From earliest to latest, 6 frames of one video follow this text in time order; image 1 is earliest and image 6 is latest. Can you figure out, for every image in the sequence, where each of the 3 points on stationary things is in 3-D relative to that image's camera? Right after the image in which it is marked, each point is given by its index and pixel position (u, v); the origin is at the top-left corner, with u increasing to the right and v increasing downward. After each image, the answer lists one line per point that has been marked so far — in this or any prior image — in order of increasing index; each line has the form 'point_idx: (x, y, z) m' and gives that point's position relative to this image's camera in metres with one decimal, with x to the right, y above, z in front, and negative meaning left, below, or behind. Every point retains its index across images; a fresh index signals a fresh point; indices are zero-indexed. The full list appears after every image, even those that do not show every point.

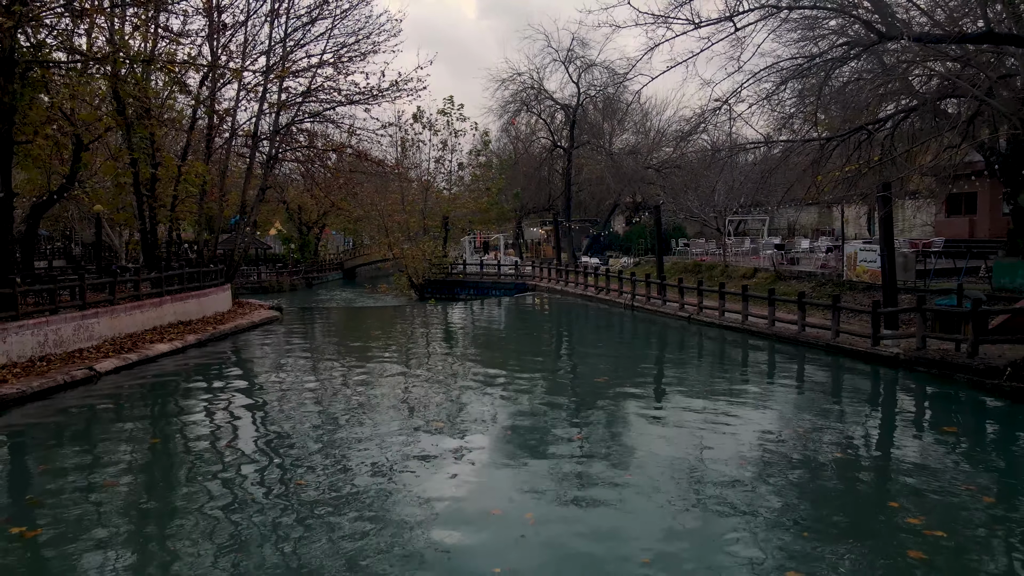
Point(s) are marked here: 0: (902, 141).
0: (+6.6, +2.5, +12.8) m
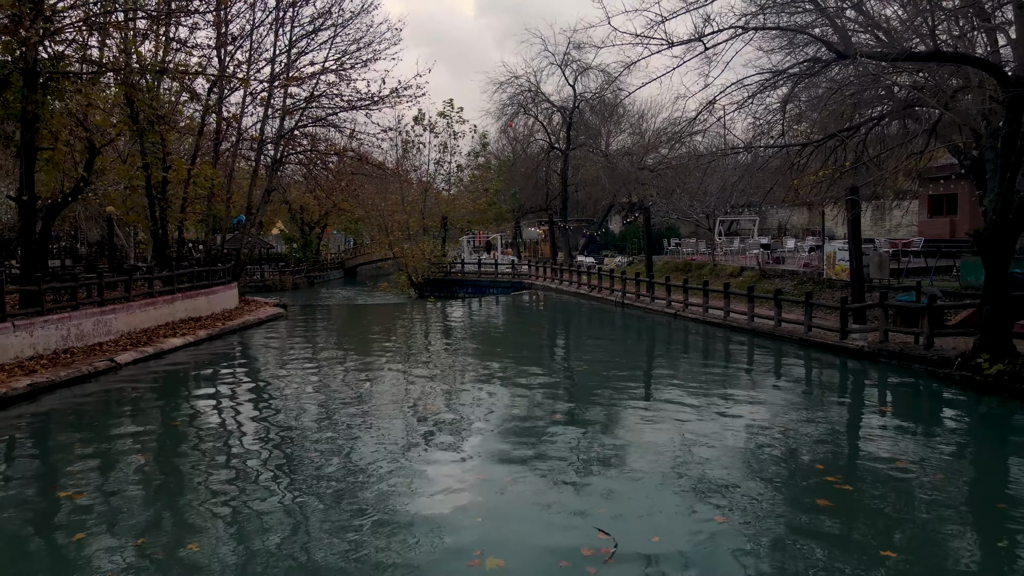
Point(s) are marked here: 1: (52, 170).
0: (+6.5, +2.5, +13.5) m
1: (-8.7, +2.2, +14.0) m
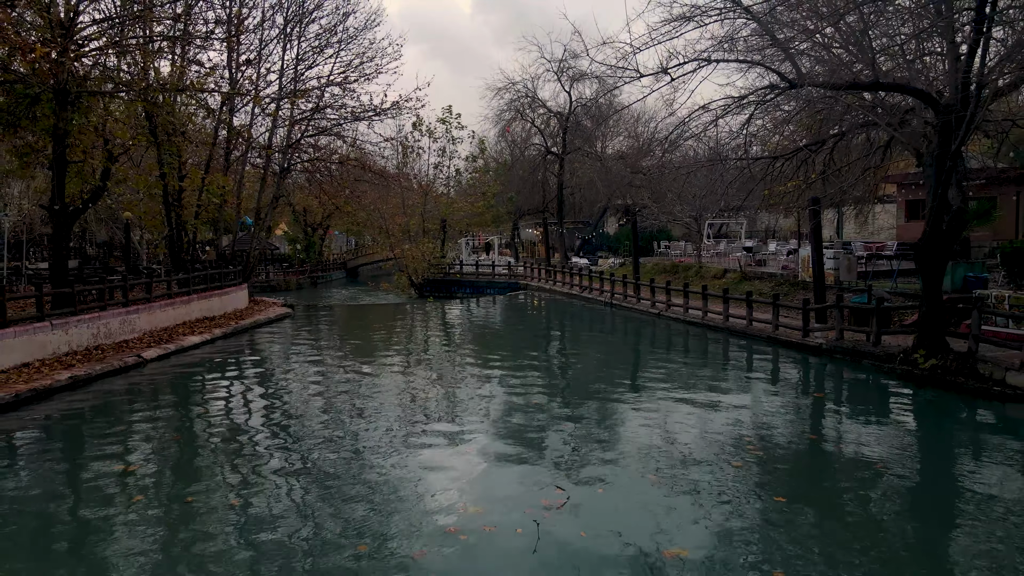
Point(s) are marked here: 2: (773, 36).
0: (+6.3, +2.5, +14.5) m
1: (-8.8, +2.2, +15.0) m
2: (+3.5, +3.3, +9.8) m
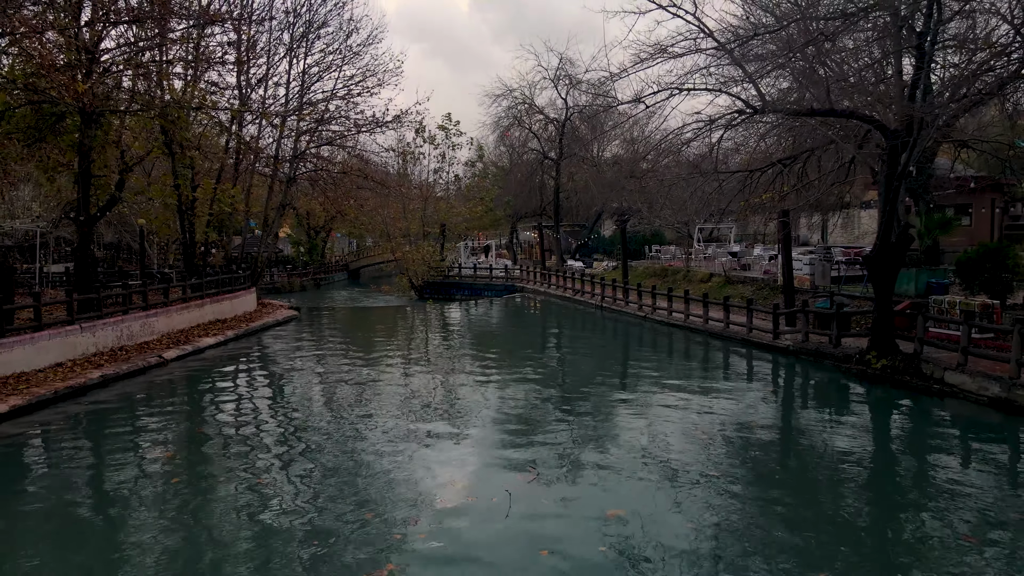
0: (+6.2, +2.4, +15.4) m
1: (-9.0, +2.1, +16.0) m
2: (+3.3, +3.2, +10.7) m
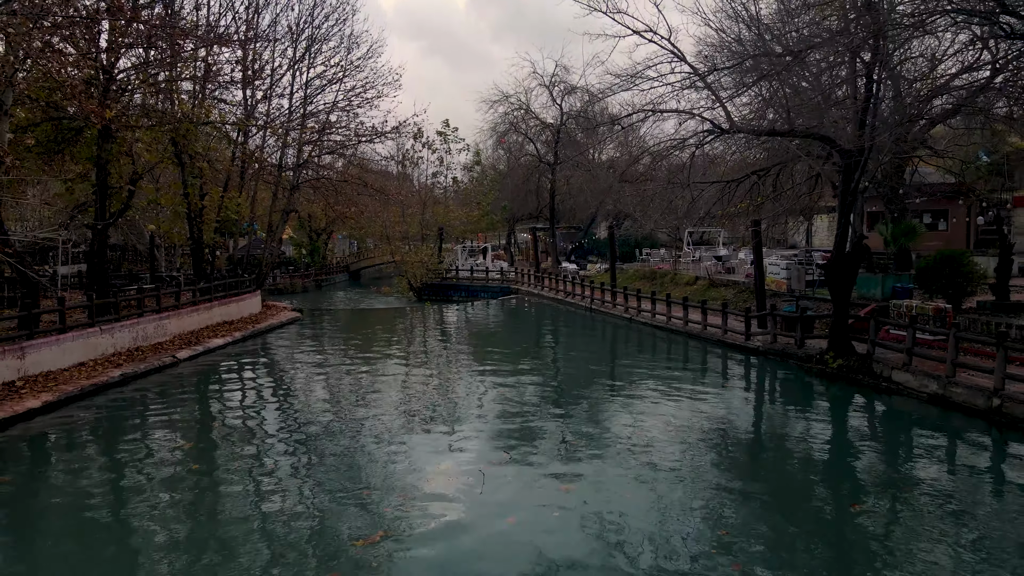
0: (+6.0, +2.3, +16.3) m
1: (-9.1, +2.0, +16.9) m
2: (+3.2, +3.1, +11.6) m
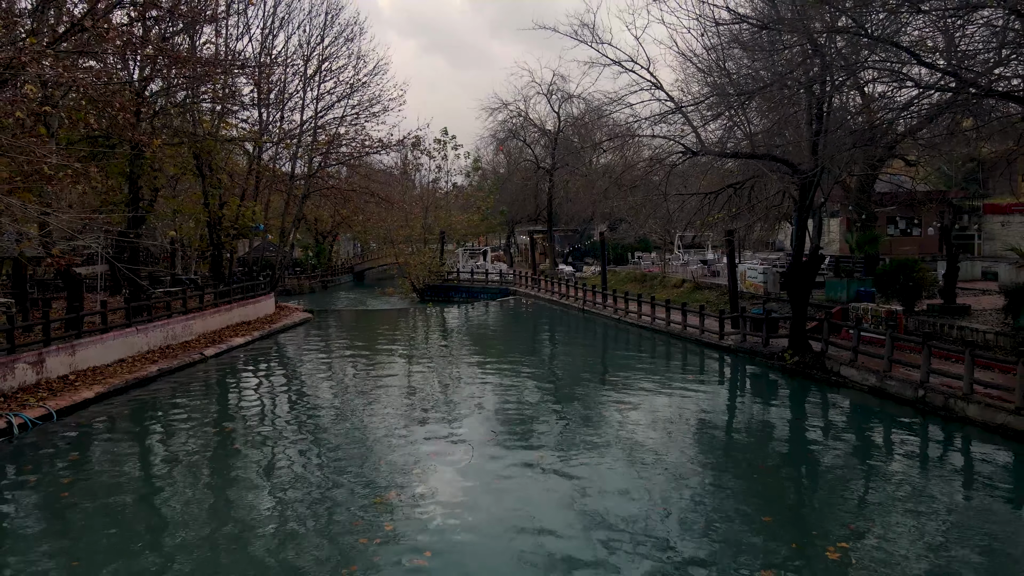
0: (+5.9, +2.2, +17.6) m
1: (-9.2, +2.0, +18.3) m
2: (+3.1, +3.1, +12.9) m
